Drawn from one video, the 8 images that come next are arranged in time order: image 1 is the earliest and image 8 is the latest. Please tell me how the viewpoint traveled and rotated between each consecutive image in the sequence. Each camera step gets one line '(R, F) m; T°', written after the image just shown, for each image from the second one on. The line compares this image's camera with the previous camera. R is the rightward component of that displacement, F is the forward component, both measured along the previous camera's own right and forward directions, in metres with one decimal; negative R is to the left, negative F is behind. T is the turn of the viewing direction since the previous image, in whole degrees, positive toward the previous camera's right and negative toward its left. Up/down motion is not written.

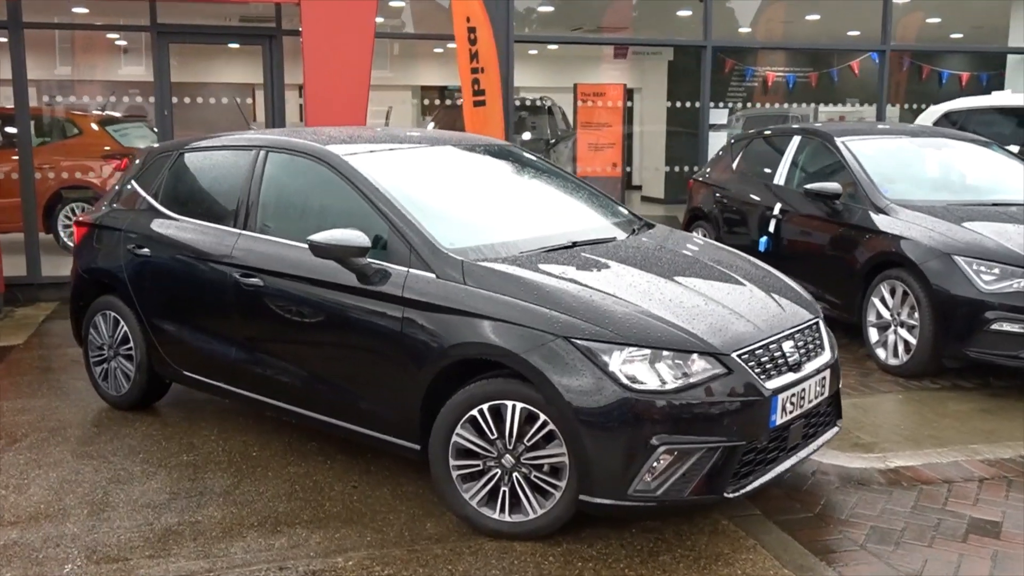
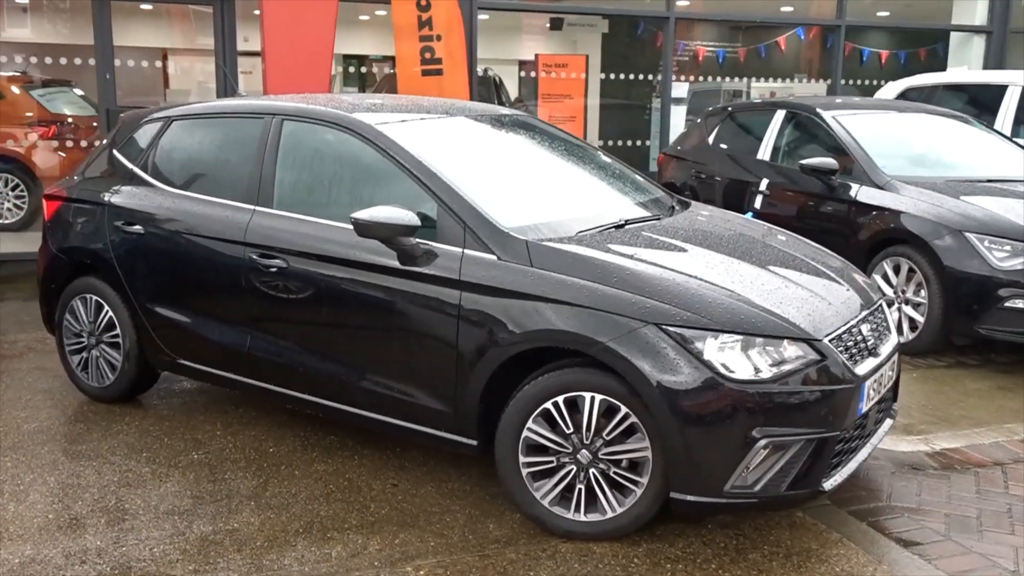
(-0.6, +0.3) m; +6°
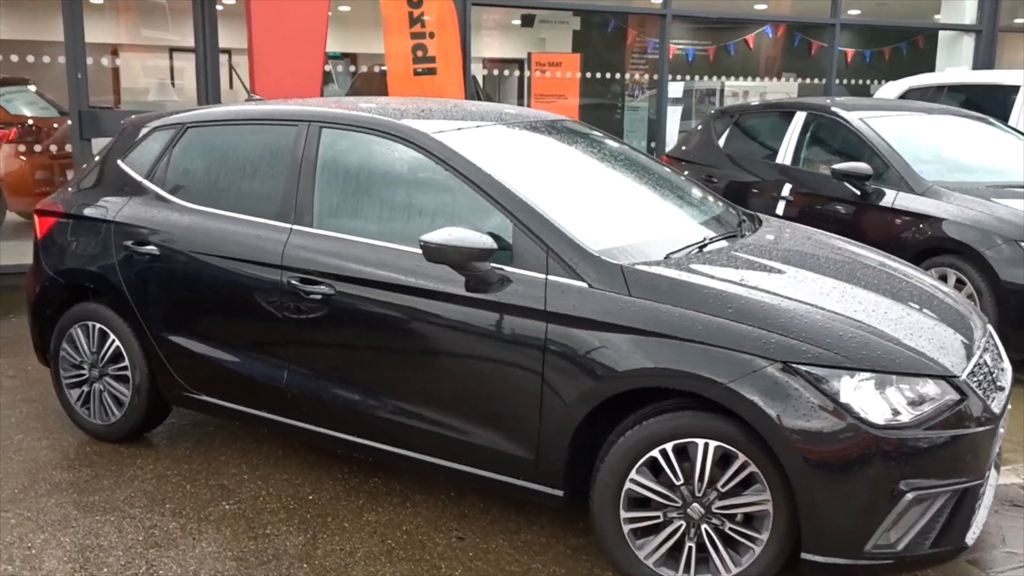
(-0.5, +0.4) m; +3°
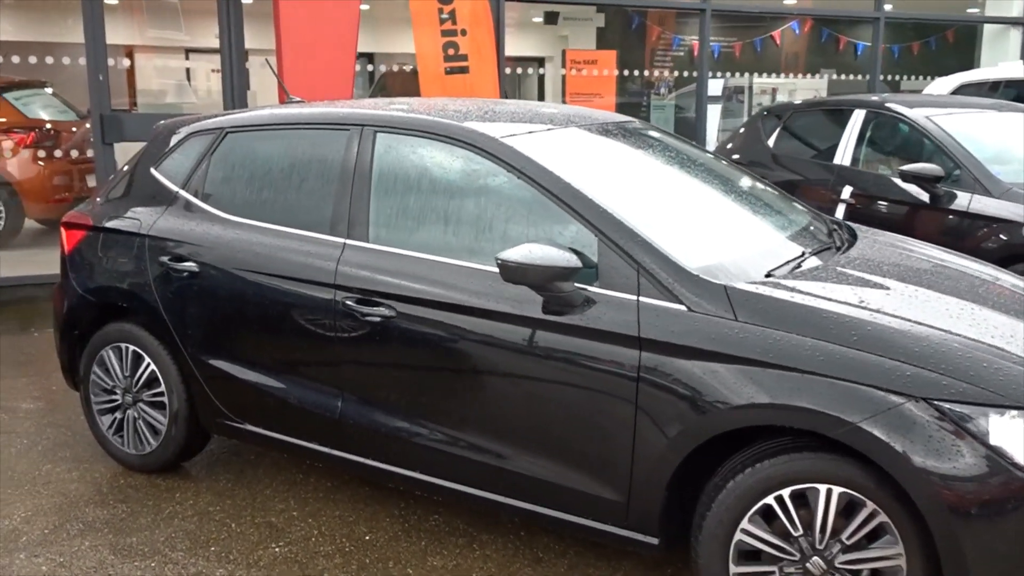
(-0.2, +0.3) m; -1°
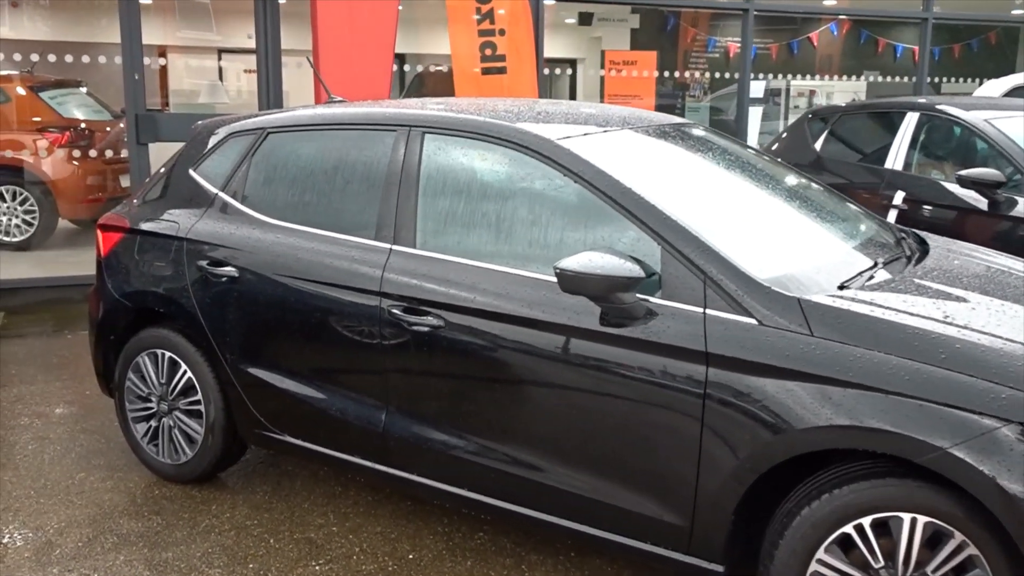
(-0.1, +0.2) m; -2°
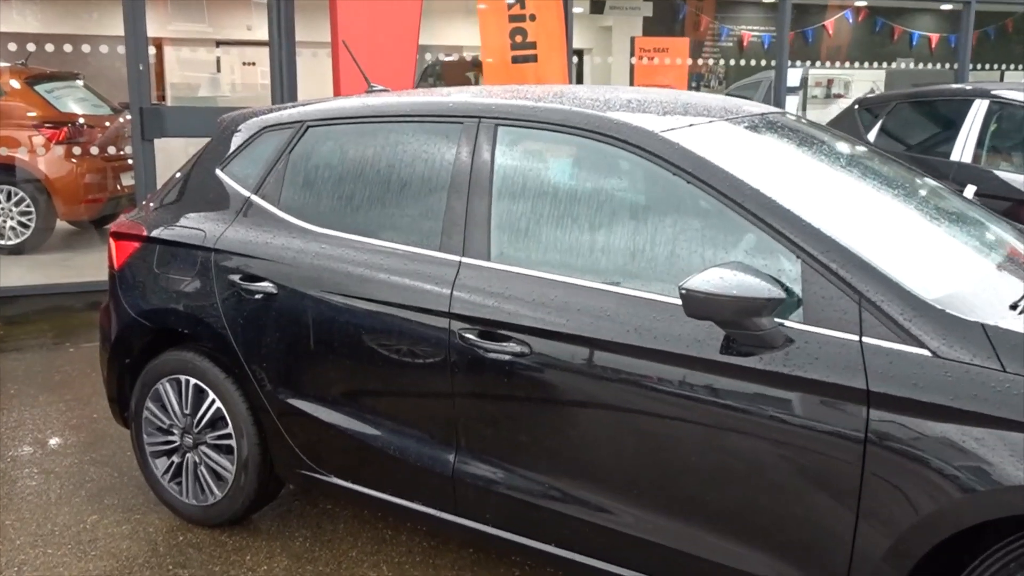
(-0.3, +0.5) m; 0°
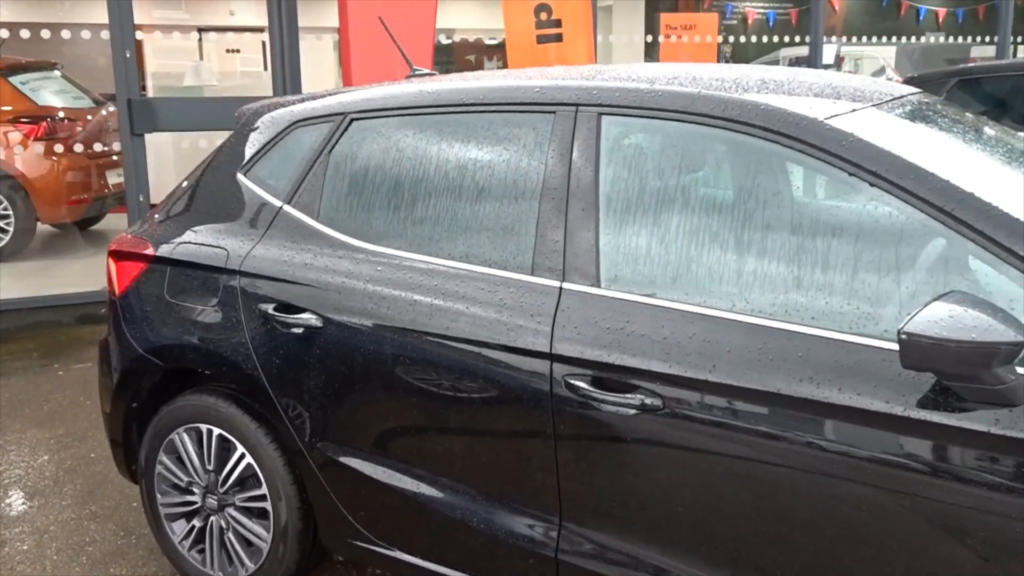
(-0.3, +0.6) m; +1°
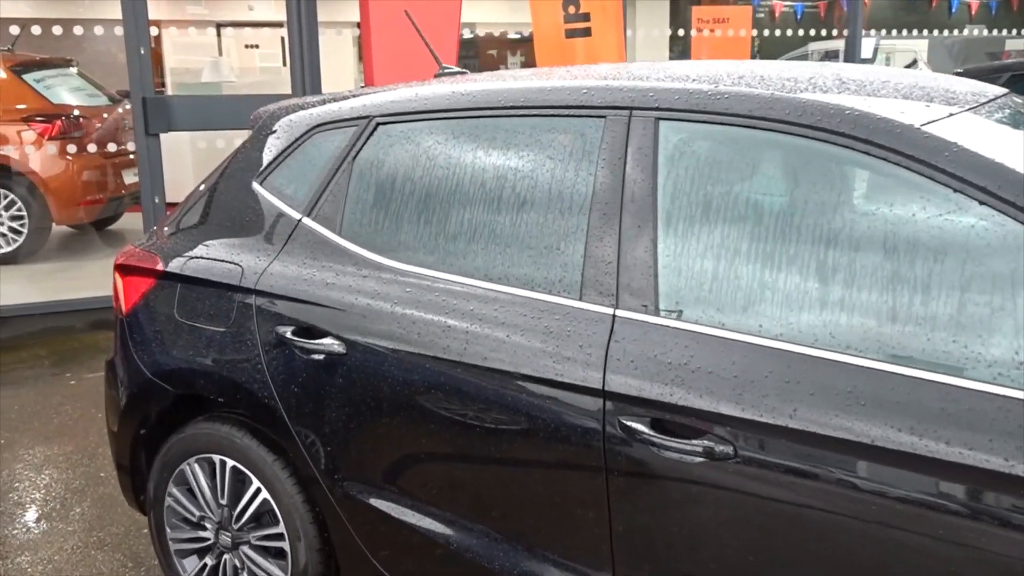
(-0.1, +0.2) m; -1°
